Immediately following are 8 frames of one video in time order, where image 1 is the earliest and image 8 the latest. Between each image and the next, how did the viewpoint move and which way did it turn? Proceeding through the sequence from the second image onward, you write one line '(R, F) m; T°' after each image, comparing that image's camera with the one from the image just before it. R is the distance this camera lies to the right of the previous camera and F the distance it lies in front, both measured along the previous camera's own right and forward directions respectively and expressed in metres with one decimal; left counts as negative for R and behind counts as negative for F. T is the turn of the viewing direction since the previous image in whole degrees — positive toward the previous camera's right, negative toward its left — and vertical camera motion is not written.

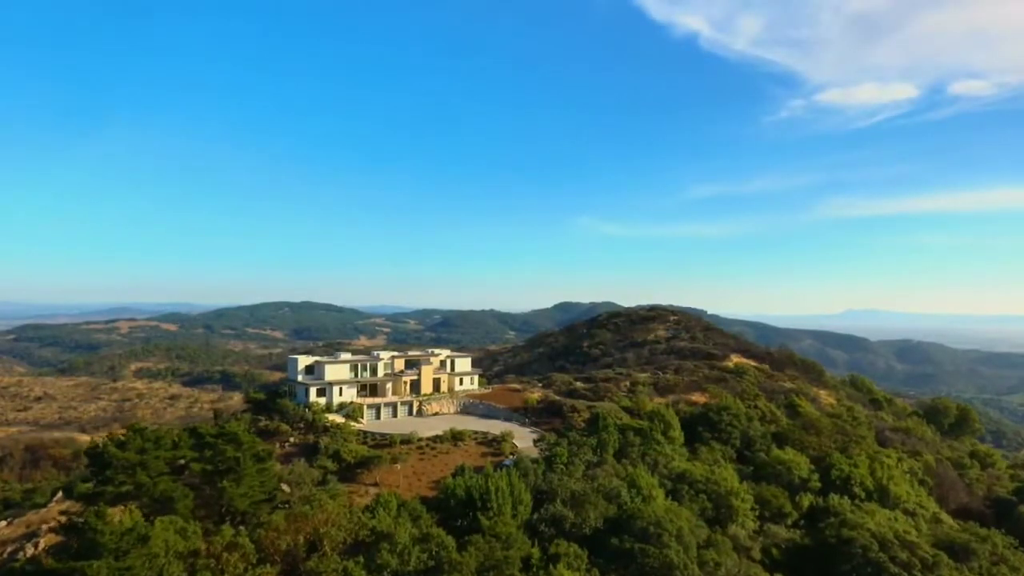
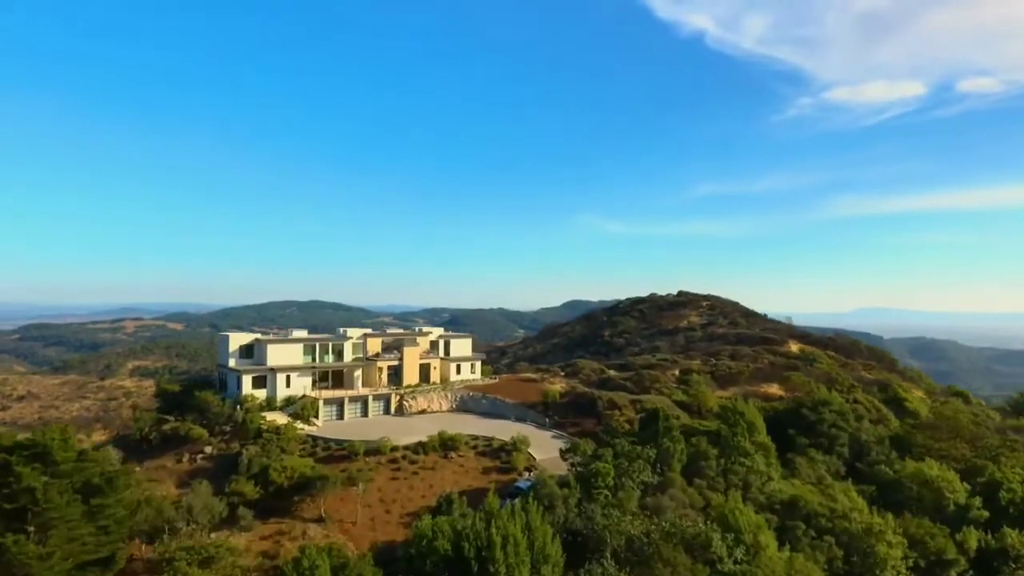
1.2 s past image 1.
(-0.5, +20.3) m; -1°
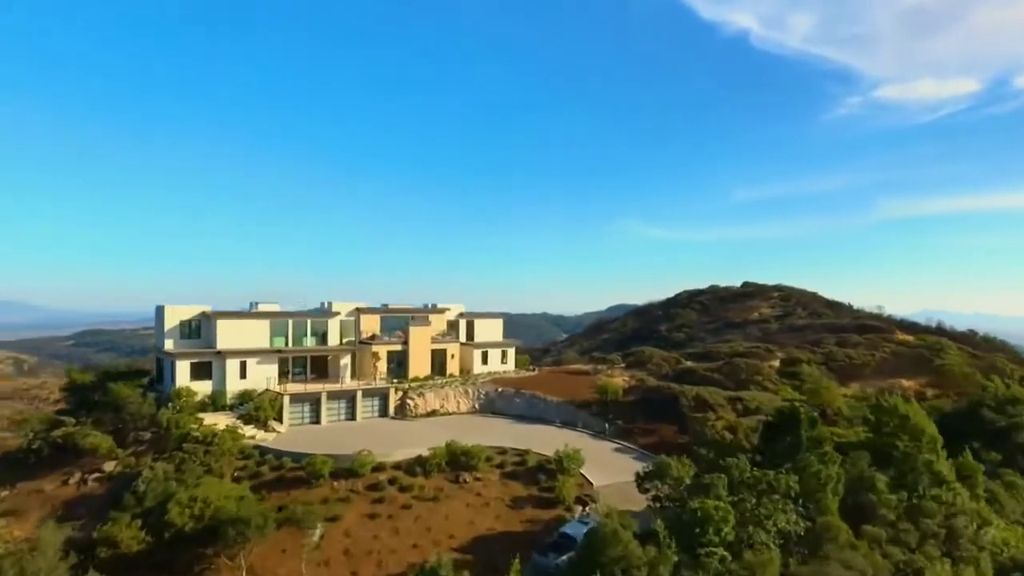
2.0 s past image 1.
(0.0, +15.4) m; -4°
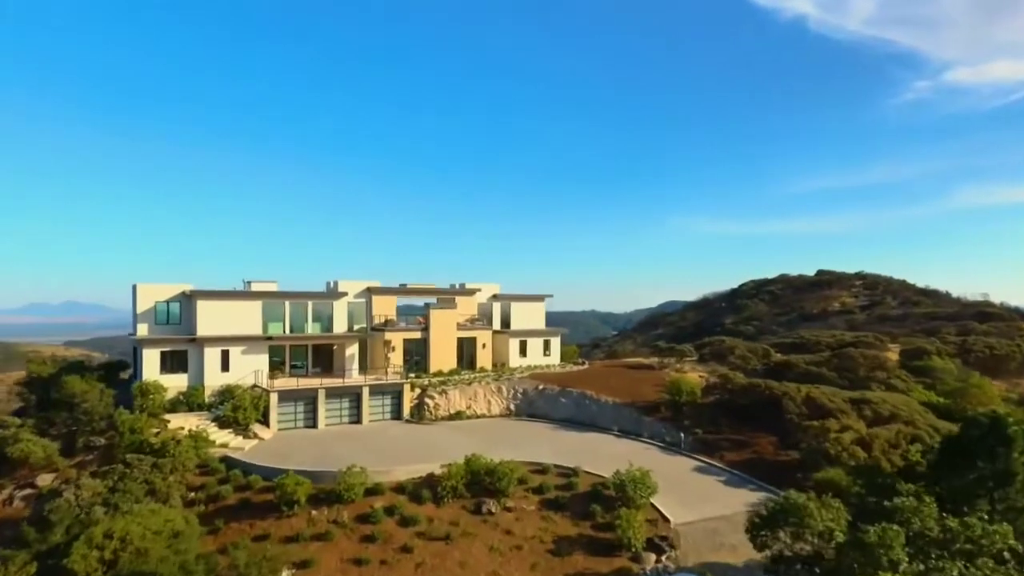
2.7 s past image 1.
(+0.4, +7.9) m; -5°
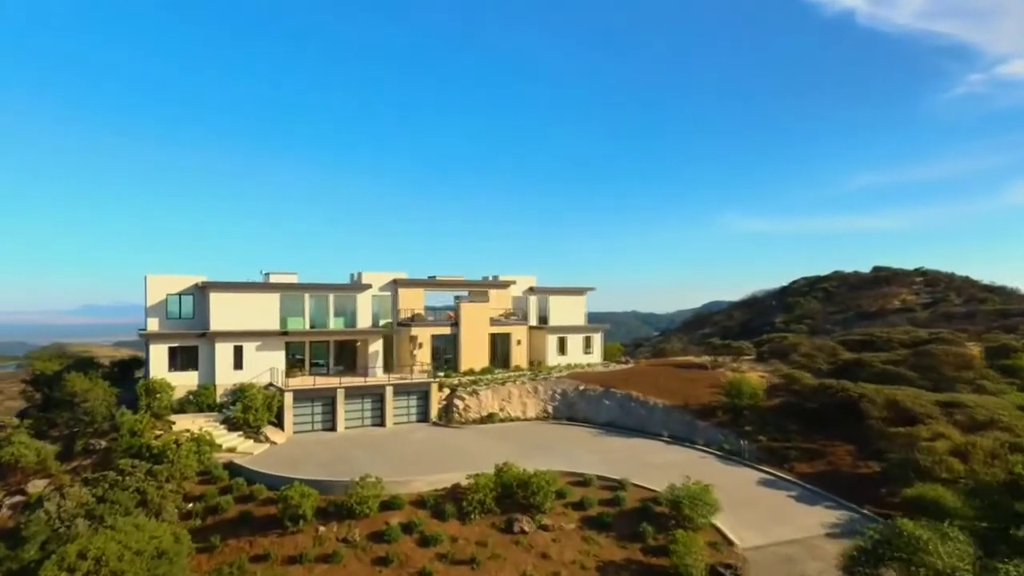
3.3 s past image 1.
(+0.1, +3.0) m; -3°
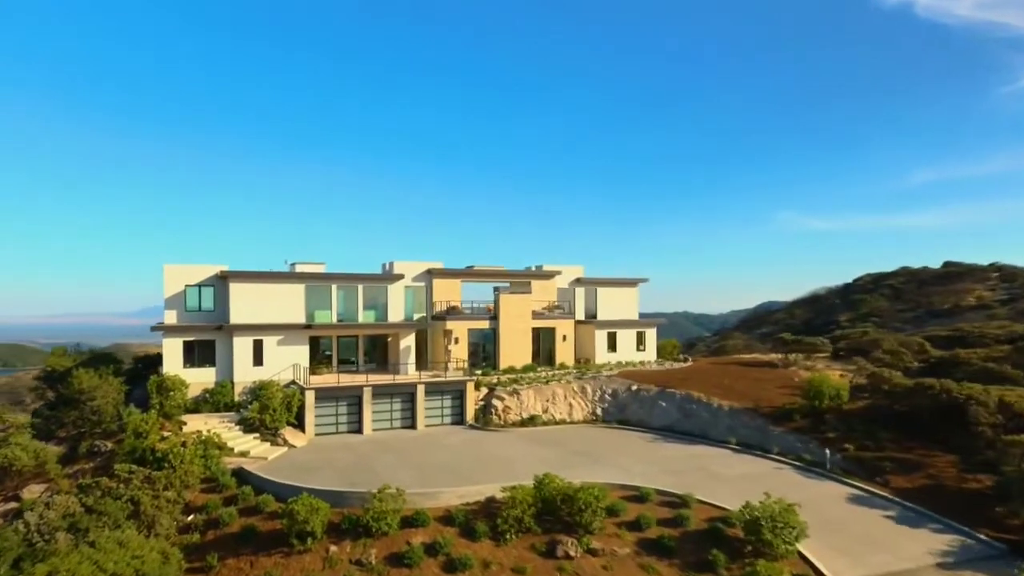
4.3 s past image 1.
(+0.1, +3.0) m; -4°
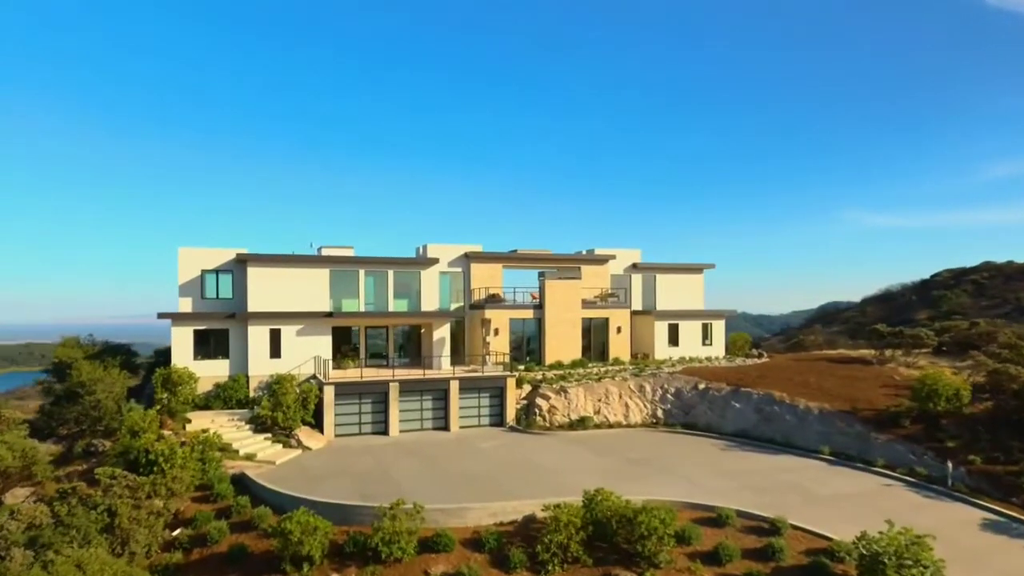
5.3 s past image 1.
(+0.2, +3.3) m; -4°
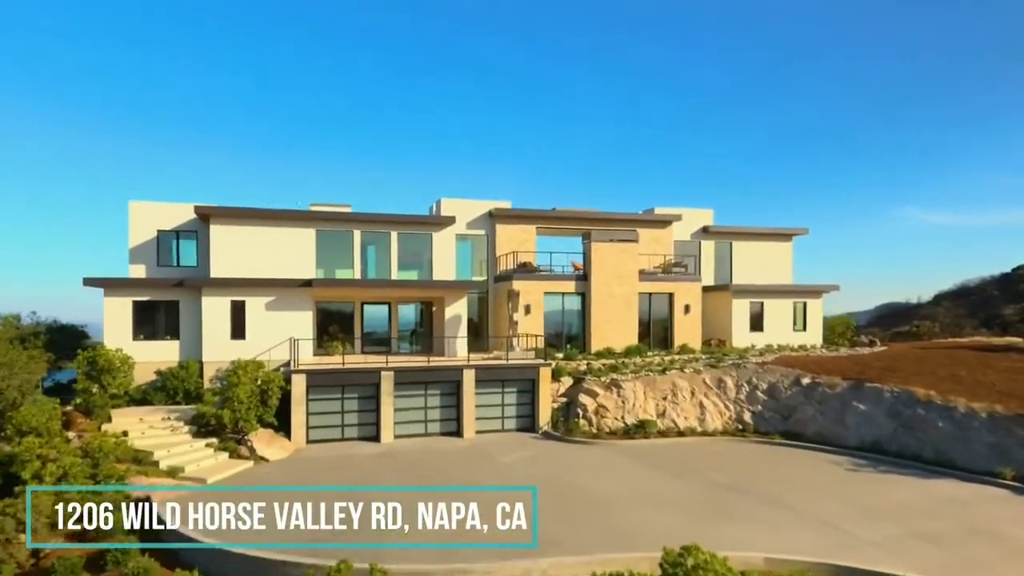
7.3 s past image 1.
(+0.1, +5.8) m; -3°
